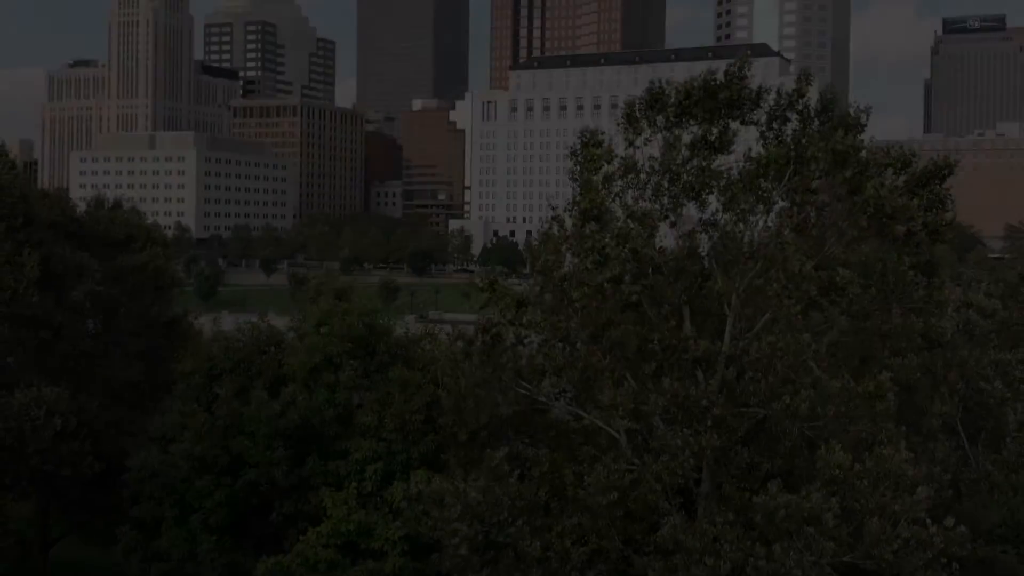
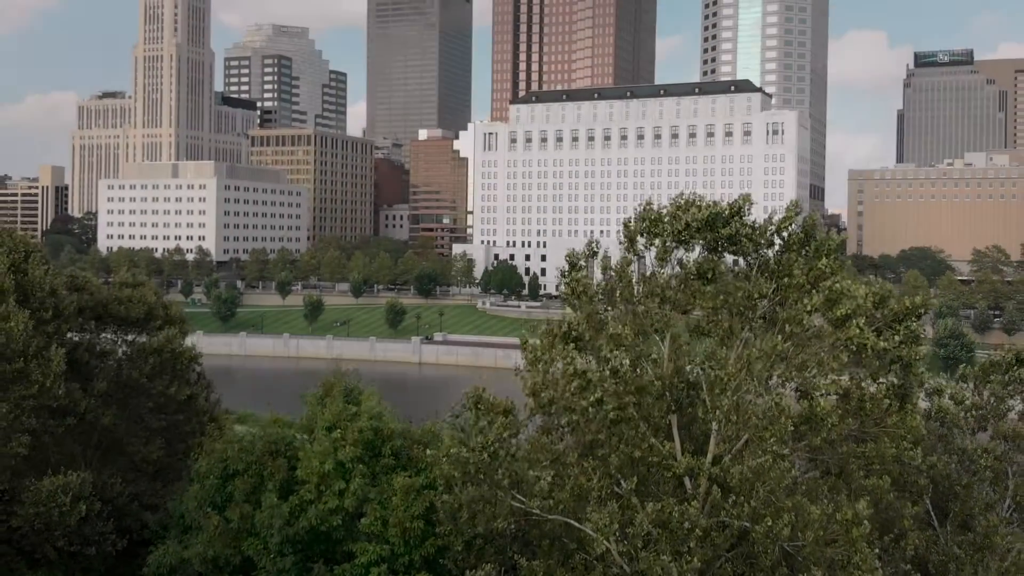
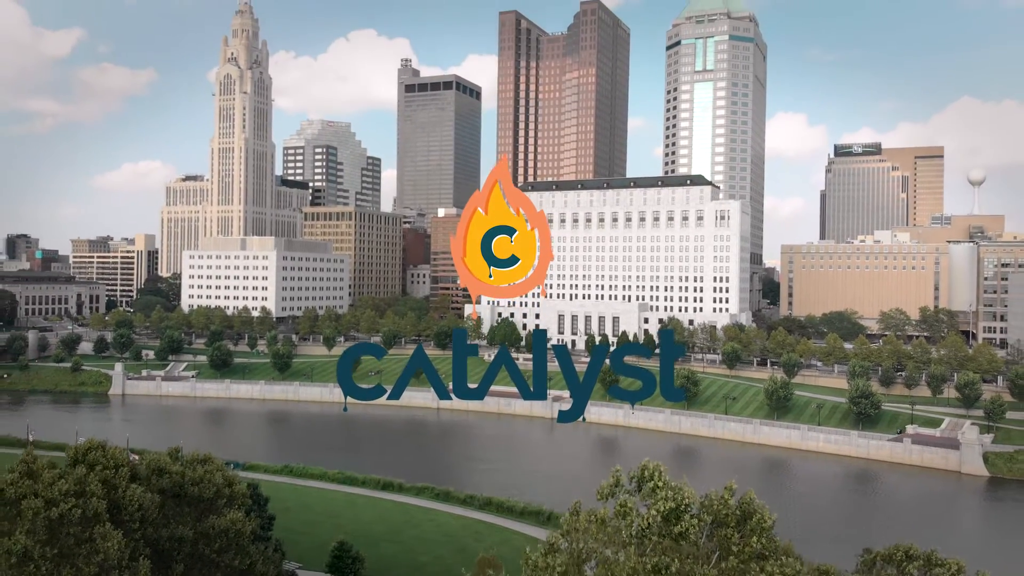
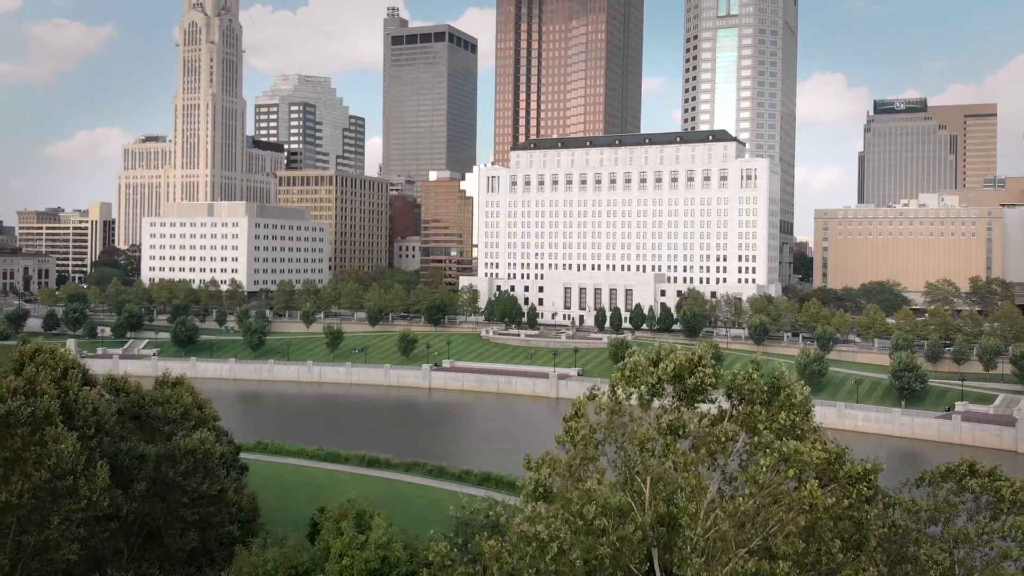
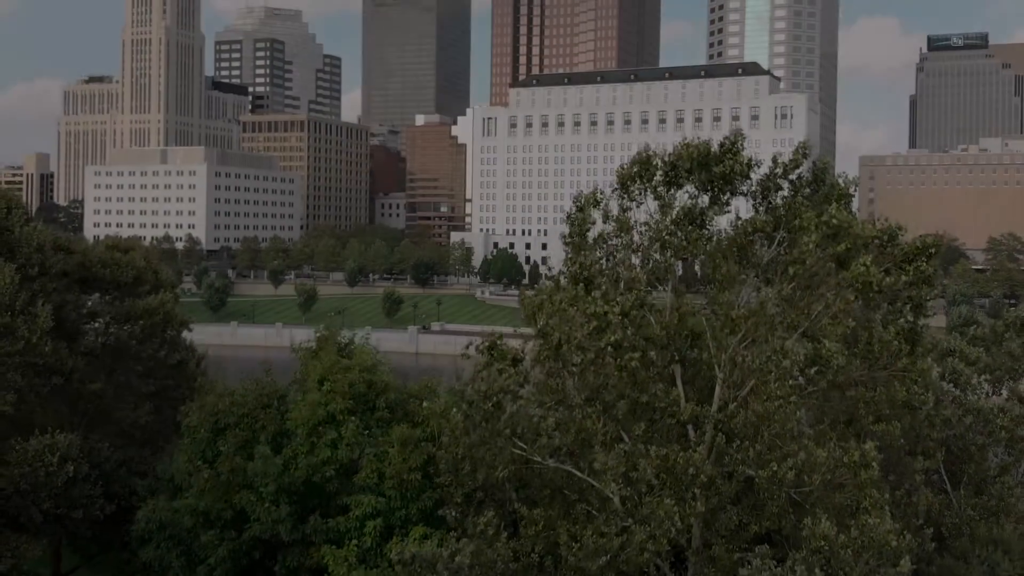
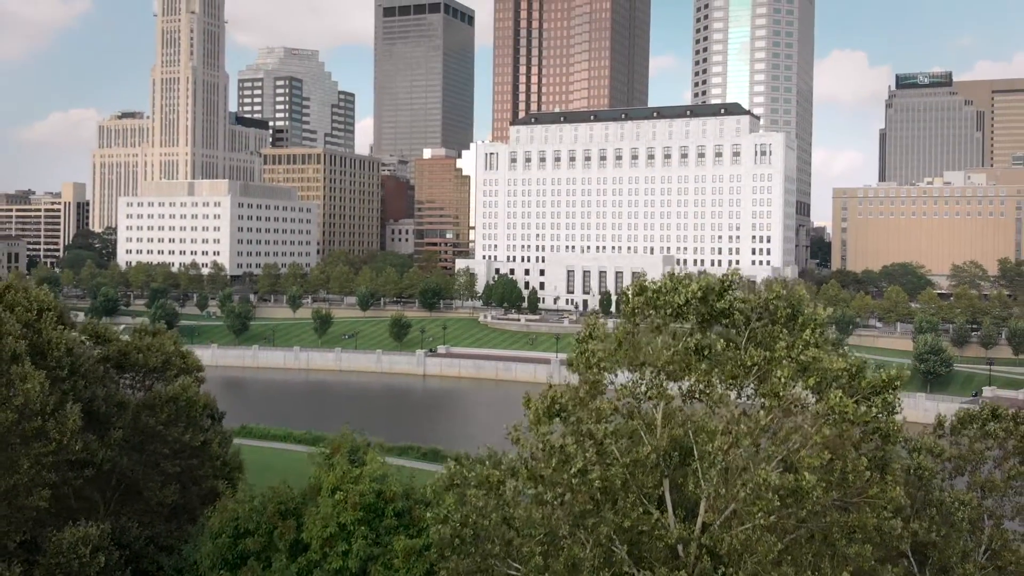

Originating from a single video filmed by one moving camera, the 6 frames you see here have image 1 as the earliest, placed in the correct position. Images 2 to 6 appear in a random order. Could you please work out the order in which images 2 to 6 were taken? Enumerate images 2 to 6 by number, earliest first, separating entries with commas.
5, 2, 6, 4, 3
